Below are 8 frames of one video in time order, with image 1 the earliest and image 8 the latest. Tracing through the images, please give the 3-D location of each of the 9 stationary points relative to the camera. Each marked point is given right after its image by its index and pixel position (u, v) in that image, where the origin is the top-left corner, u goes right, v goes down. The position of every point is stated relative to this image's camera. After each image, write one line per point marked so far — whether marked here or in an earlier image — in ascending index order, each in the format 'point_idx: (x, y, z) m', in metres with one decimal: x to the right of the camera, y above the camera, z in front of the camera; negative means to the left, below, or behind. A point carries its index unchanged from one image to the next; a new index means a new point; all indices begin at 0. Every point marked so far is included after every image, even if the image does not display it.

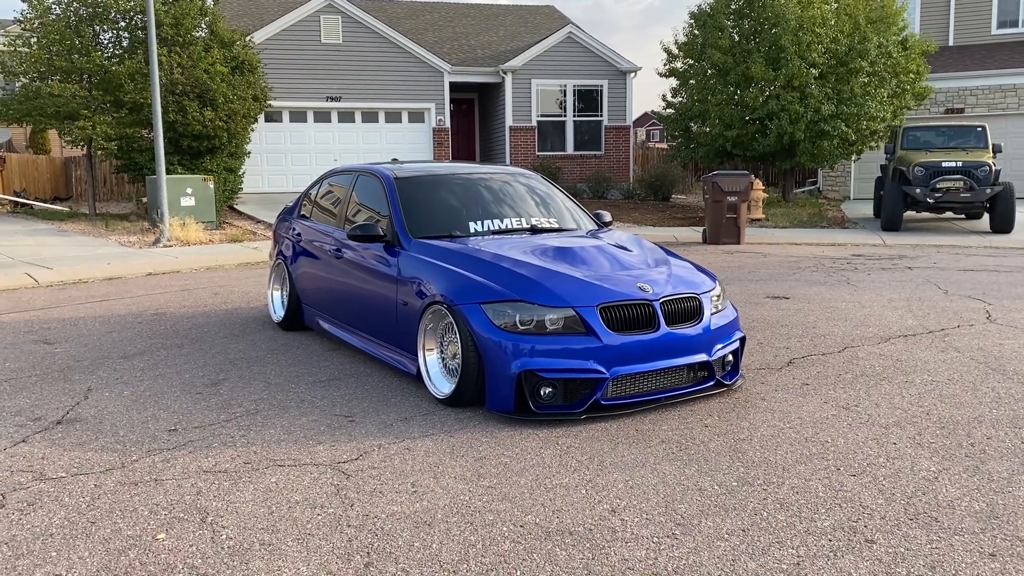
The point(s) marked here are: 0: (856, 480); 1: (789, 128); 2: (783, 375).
0: (+1.5, -0.8, +3.9) m
1: (+6.0, +3.5, +19.4) m
2: (+1.7, -0.6, +5.7) m
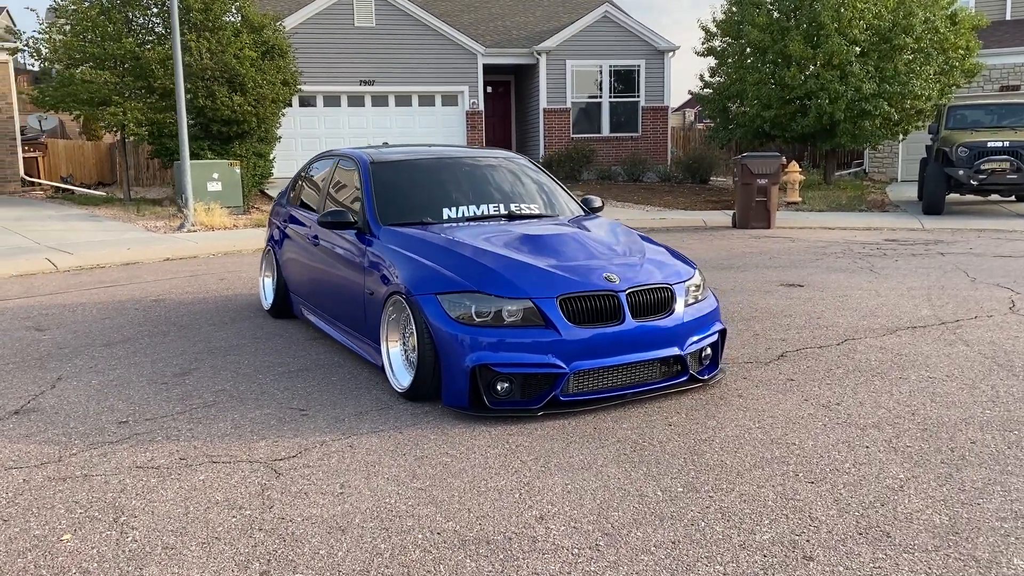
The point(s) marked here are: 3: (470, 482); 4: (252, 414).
0: (+1.2, -0.8, +3.6) m
1: (+6.6, +3.8, +18.7) m
2: (+1.5, -0.5, +5.4) m
3: (-0.2, -0.8, +3.7) m
4: (-1.4, -0.7, +4.7) m
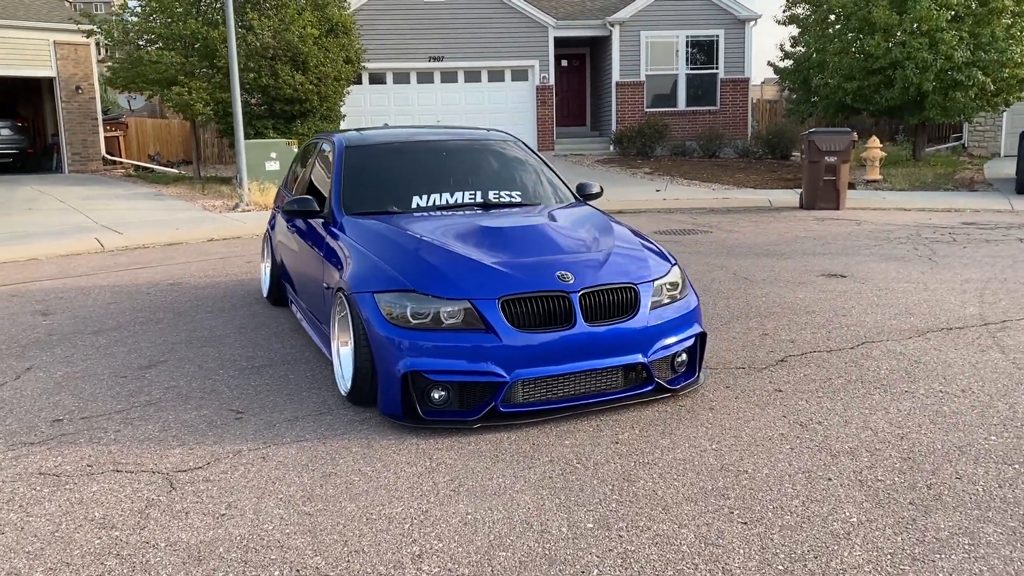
0: (+0.8, -0.8, +3.1) m
1: (+7.9, +4.1, +17.4) m
2: (+1.3, -0.5, +4.8) m
3: (-0.6, -0.8, +3.4) m
4: (-1.6, -0.6, +4.5) m
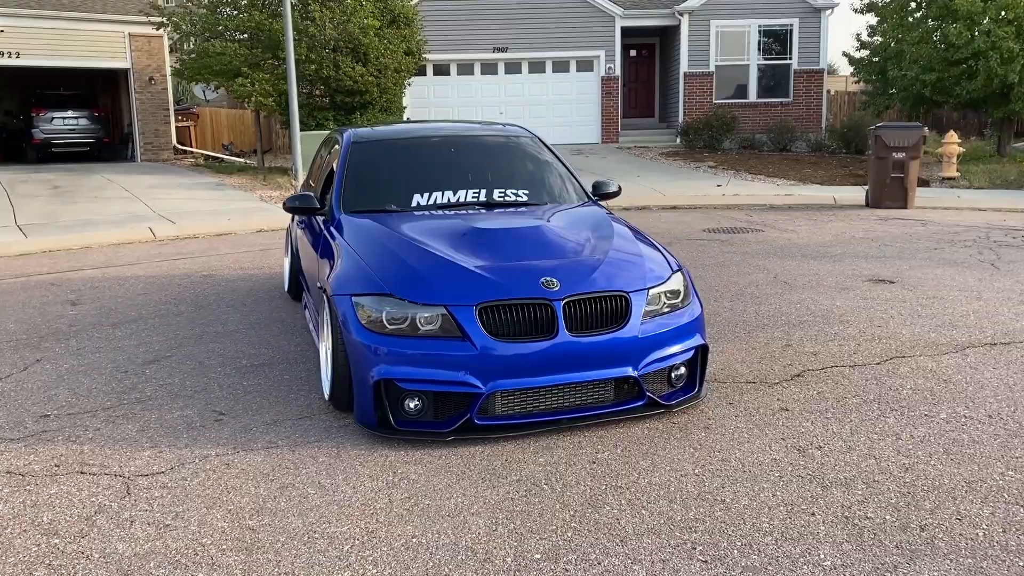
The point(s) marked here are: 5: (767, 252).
0: (+0.6, -0.9, +2.8) m
1: (+9.0, +4.0, +16.4) m
2: (+1.3, -0.5, +4.5) m
3: (-0.7, -0.8, +3.2) m
4: (-1.7, -0.6, +4.4) m
5: (+2.6, +0.4, +9.1) m
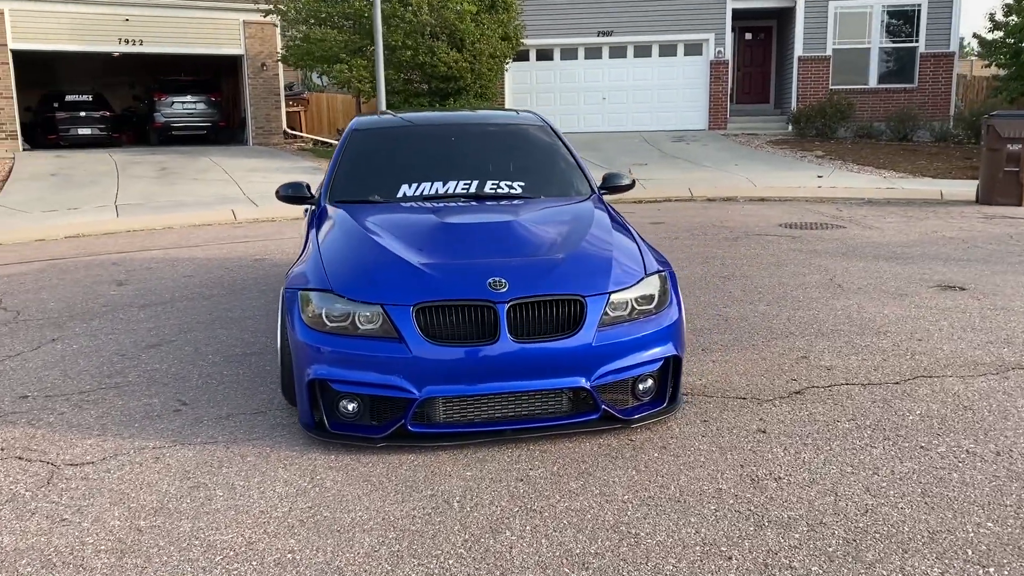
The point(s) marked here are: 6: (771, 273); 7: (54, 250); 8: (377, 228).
0: (+0.2, -0.9, +2.5) m
1: (+10.5, +3.9, +14.7) m
2: (+1.1, -0.6, +4.1) m
3: (-1.1, -0.8, +3.1) m
4: (-1.9, -0.6, +4.4) m
5: (+3.1, +0.3, +8.4) m
6: (+2.2, +0.1, +7.5) m
7: (-5.1, +0.4, +10.0) m
8: (-0.7, +0.3, +4.3) m
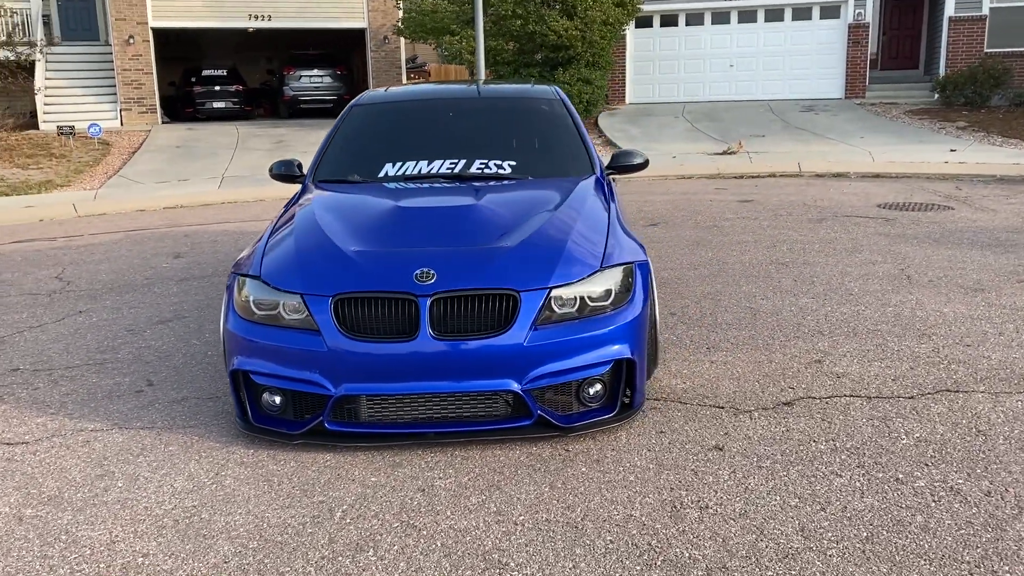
0: (-0.3, -0.9, +2.3) m
1: (+12.0, +4.0, +12.4) m
2: (+0.8, -0.6, +3.7) m
3: (-1.5, -0.8, +3.0) m
4: (-2.0, -0.5, +4.5) m
5: (+3.5, +0.4, +7.6) m
6: (+2.5, +0.2, +6.8) m
7: (-4.3, +0.8, +10.4) m
8: (-0.8, +0.4, +4.1) m
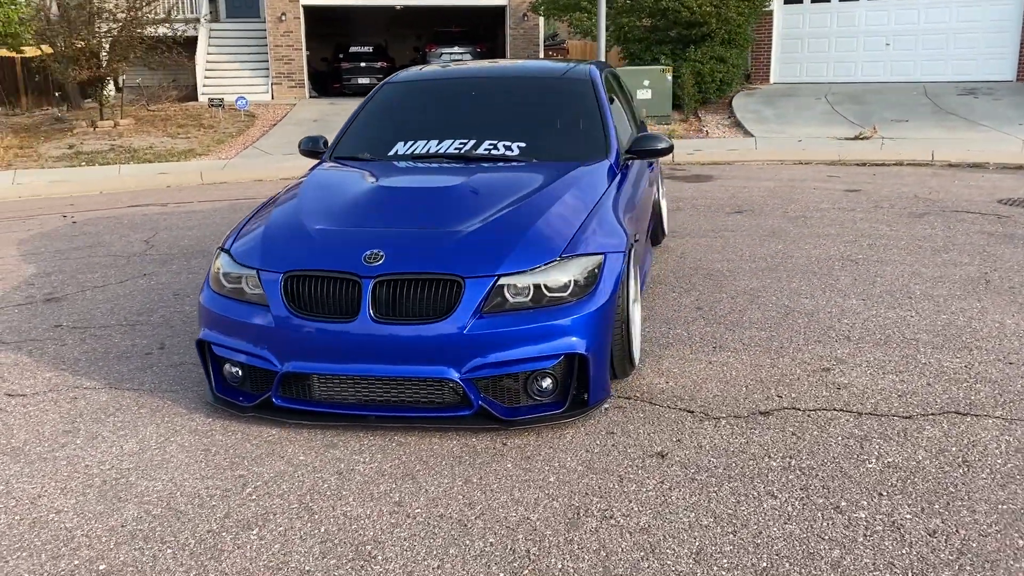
0: (-0.8, -0.9, +2.3) m
1: (+13.4, +3.6, +10.0) m
2: (+0.6, -0.5, +3.4) m
3: (-1.8, -0.7, +3.2) m
4: (-2.0, -0.3, +4.7) m
5: (+4.0, +0.4, +6.8) m
6: (+2.8, +0.2, +6.2) m
7: (-3.2, +1.2, +11.0) m
8: (-0.9, +0.5, +4.2) m
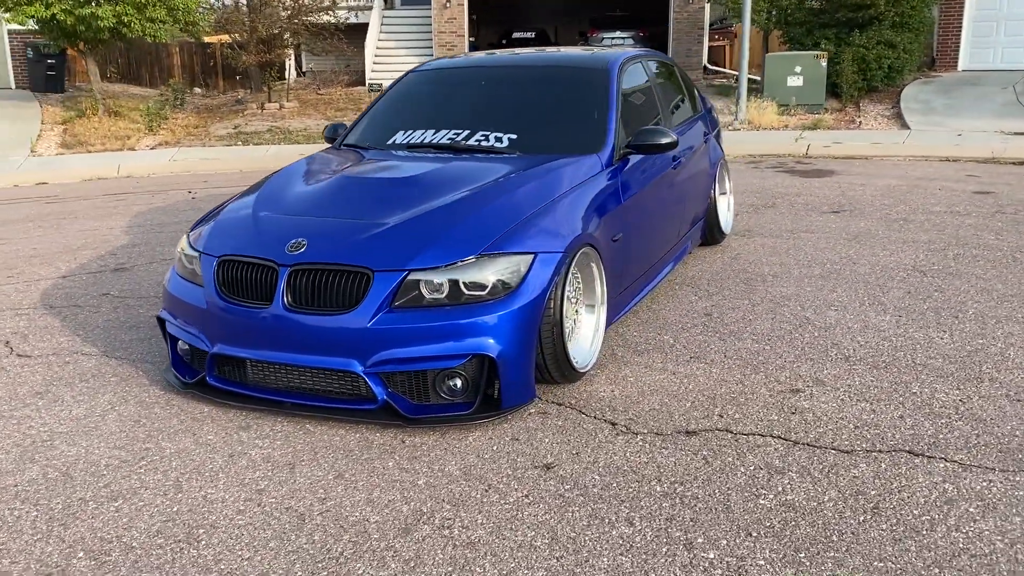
0: (-1.4, -0.8, +2.4) m
1: (+14.3, +2.9, +6.9) m
2: (+0.3, -0.6, +3.2) m
3: (-2.1, -0.6, +3.6) m
4: (-2.0, -0.1, +5.1) m
5: (+4.3, +0.2, +5.8) m
6: (+3.0, +0.1, +5.5) m
7: (-1.8, +1.5, +11.4) m
8: (-1.0, +0.5, +4.3) m
